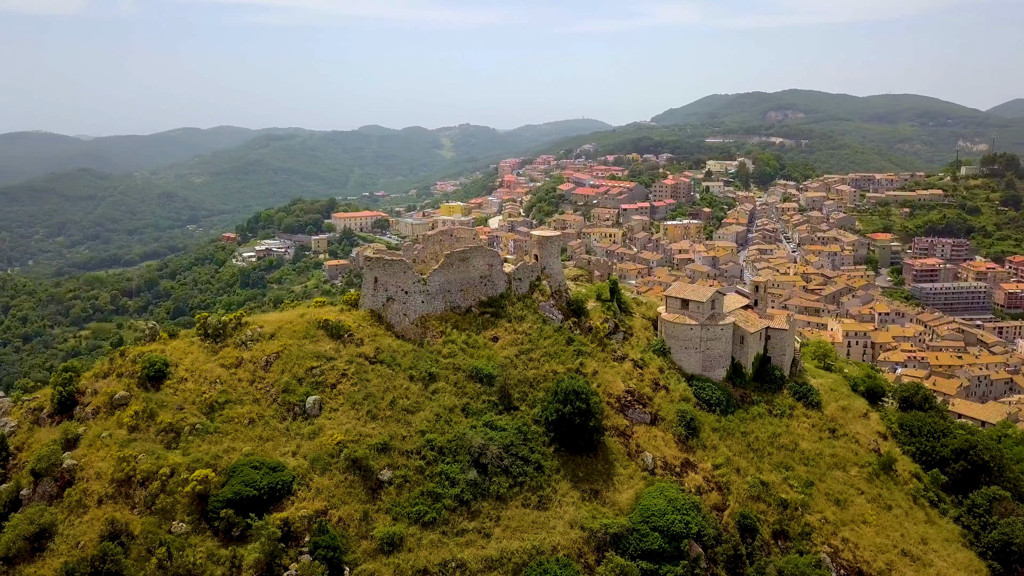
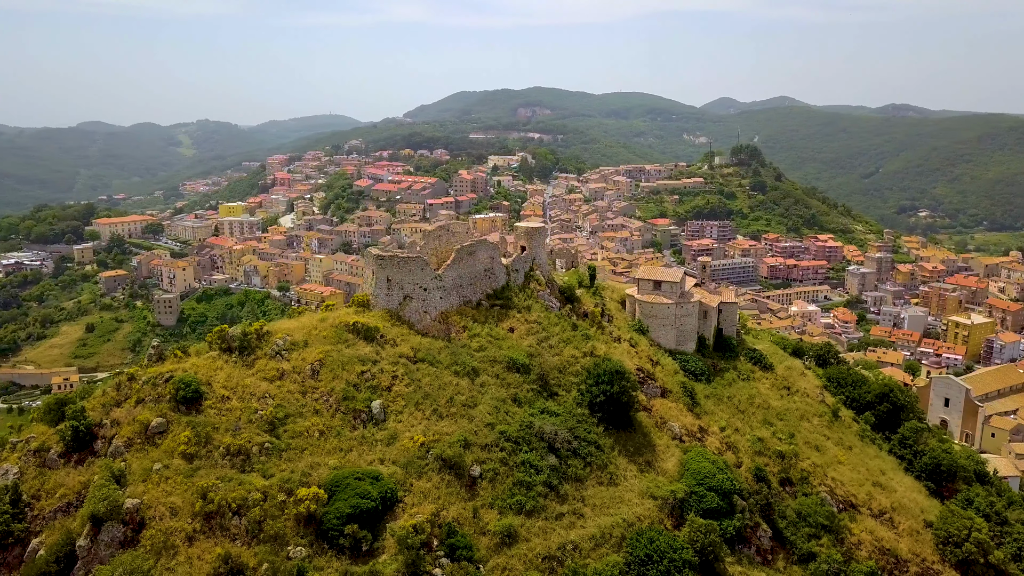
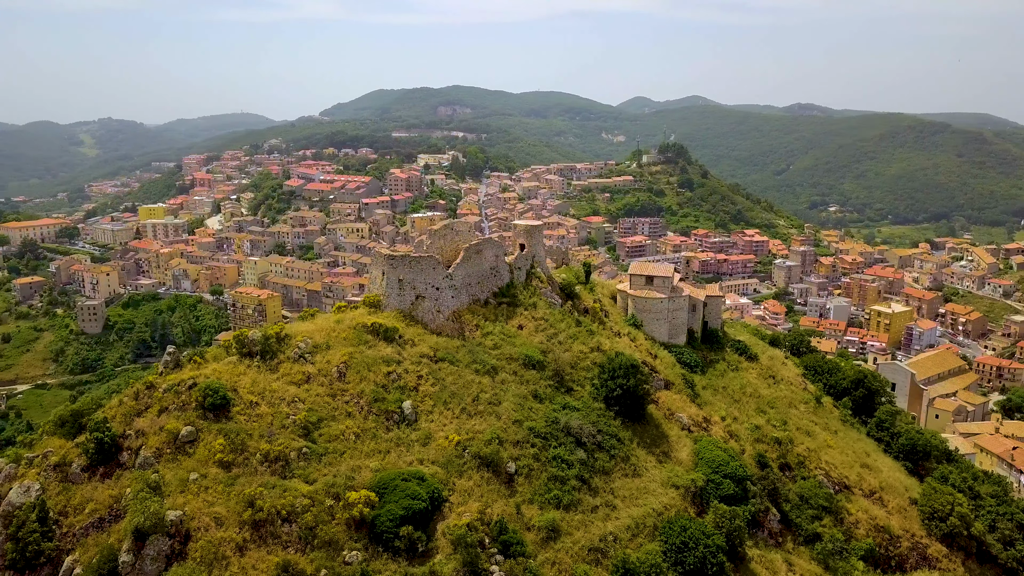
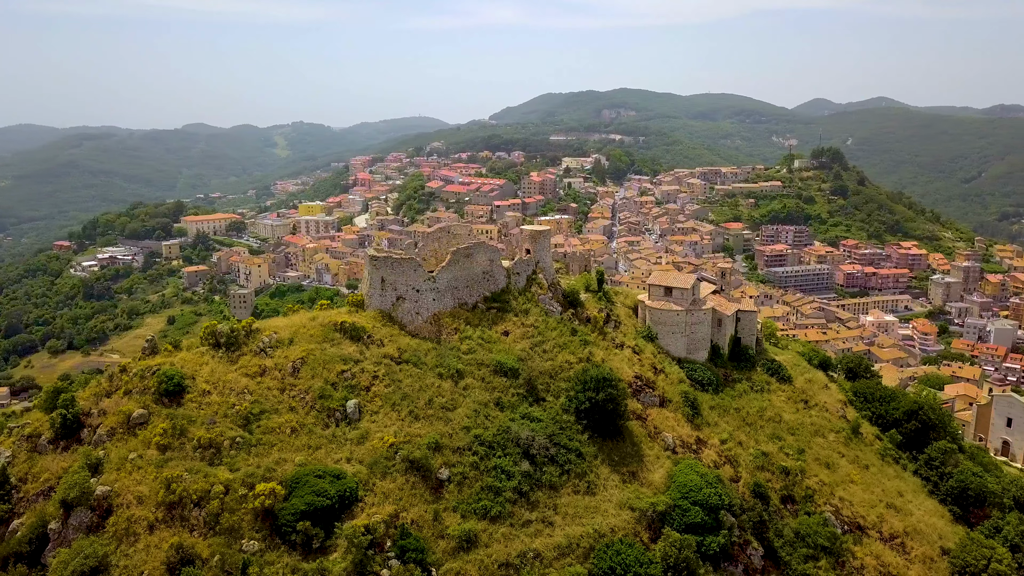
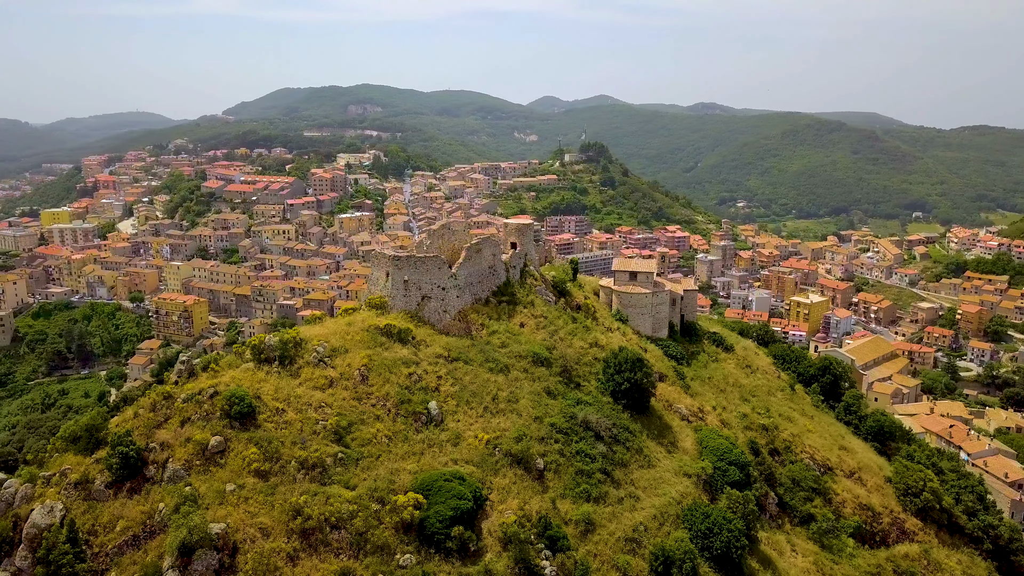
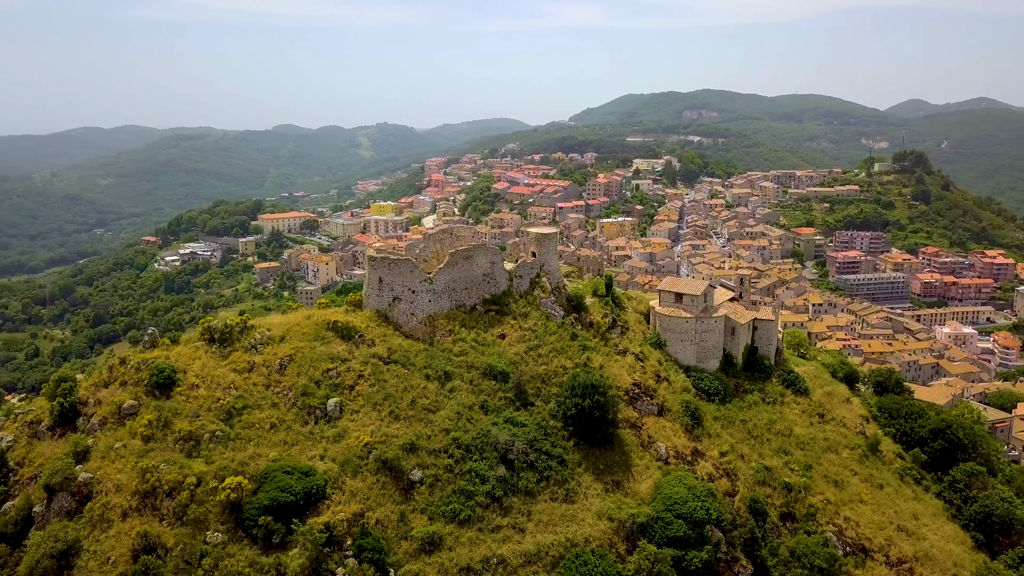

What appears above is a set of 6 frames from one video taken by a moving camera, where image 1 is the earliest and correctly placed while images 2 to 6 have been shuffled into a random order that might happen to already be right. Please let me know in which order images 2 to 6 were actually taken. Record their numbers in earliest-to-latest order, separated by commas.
6, 4, 2, 3, 5
